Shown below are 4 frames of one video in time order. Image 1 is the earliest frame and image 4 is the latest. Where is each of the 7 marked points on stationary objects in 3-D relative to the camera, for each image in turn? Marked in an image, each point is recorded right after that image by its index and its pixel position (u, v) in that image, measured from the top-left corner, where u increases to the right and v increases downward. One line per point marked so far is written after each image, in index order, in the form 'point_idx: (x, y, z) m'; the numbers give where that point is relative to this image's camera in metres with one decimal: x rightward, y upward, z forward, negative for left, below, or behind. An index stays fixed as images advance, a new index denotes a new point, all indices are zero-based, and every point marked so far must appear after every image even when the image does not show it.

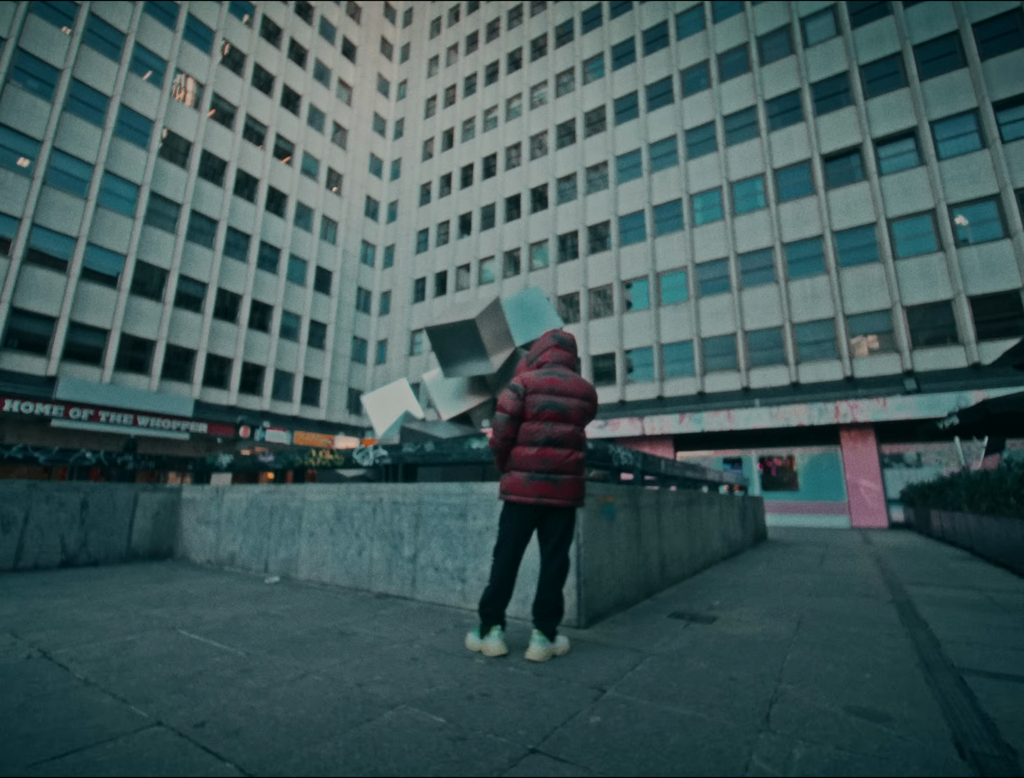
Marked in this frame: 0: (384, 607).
0: (-1.0, -1.8, +4.0) m
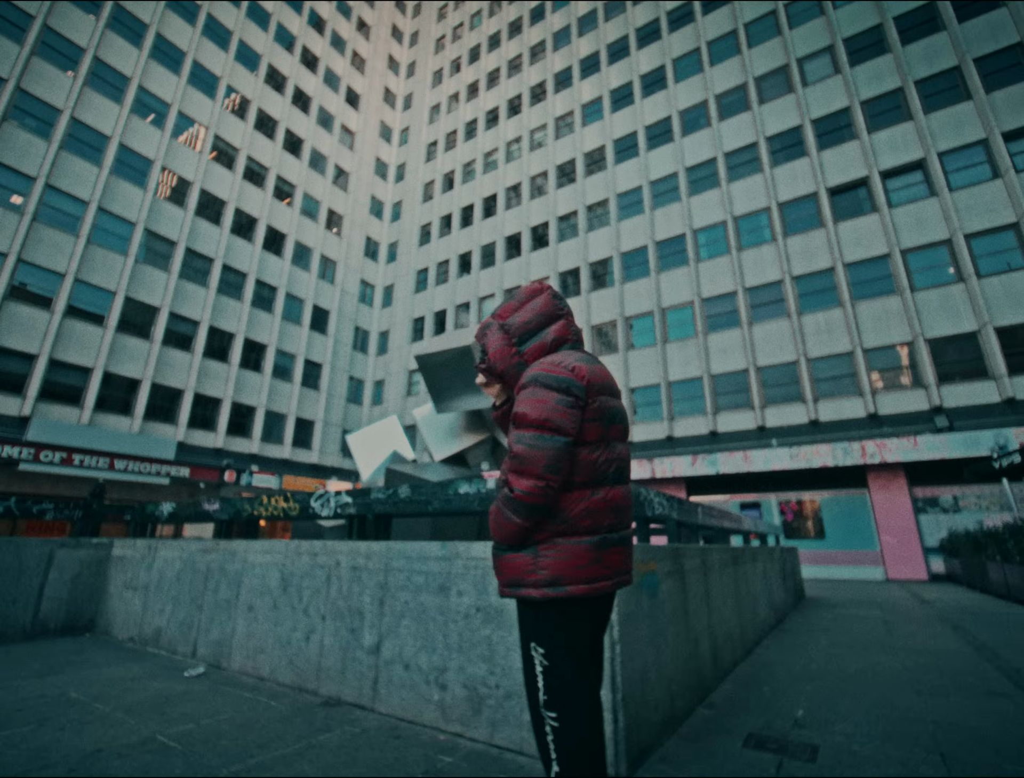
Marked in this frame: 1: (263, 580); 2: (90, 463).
0: (-1.0, -1.9, +2.8) m
1: (-1.9, -1.5, +3.9) m
2: (-14.7, -2.6, +17.3) m
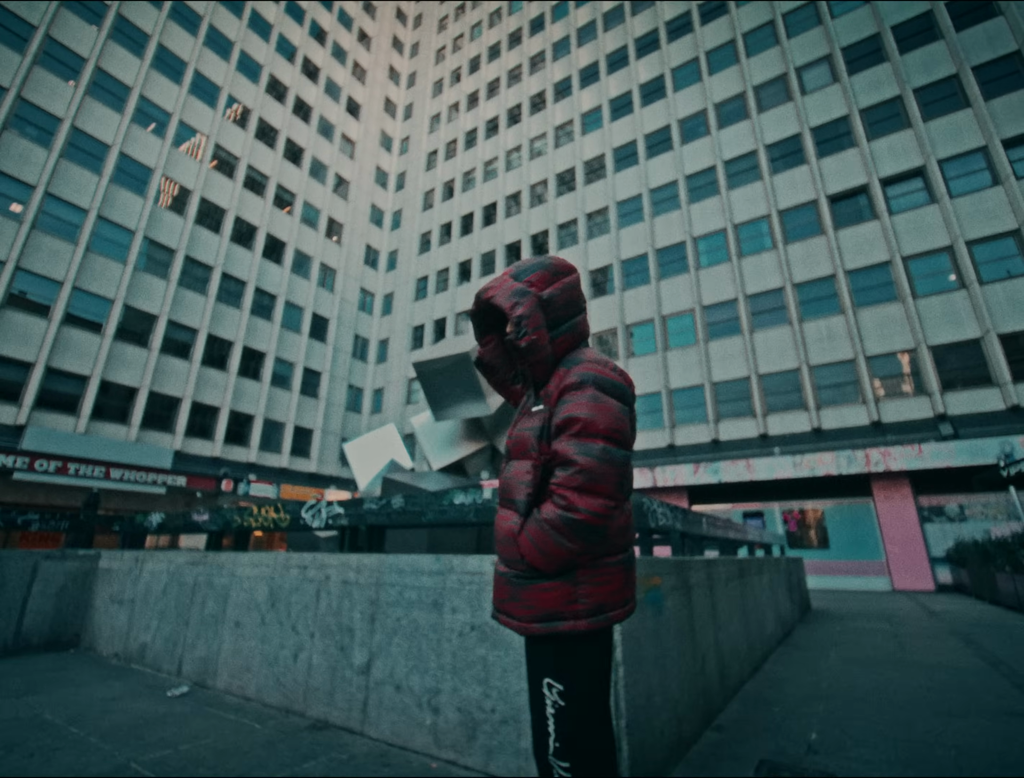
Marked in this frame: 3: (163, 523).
0: (-1.0, -1.9, +2.6) m
1: (-1.9, -1.5, +3.7) m
2: (-14.7, -2.8, +17.1) m
3: (-3.8, -1.5, +5.4) m
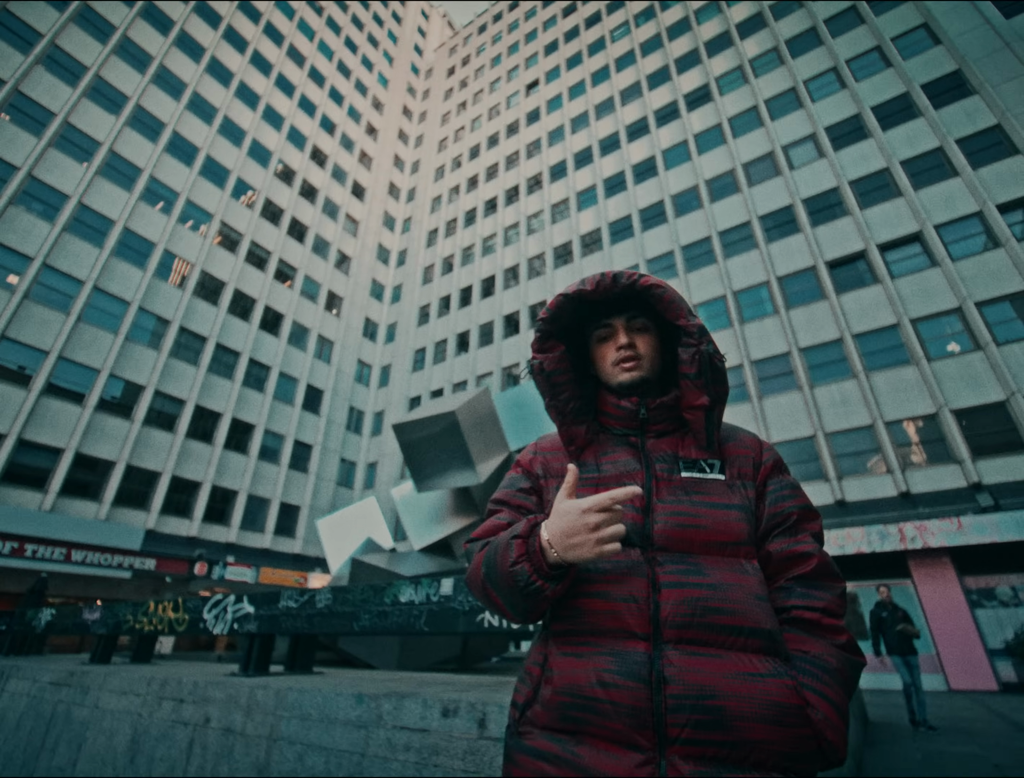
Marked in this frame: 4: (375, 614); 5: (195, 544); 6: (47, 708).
0: (-1.1, -2.0, +1.4) m
1: (-2.0, -1.8, +2.5) m
2: (-14.7, -5.2, +15.6) m
3: (-3.9, -2.0, +4.2) m
4: (-0.6, -1.1, +2.4) m
5: (-12.7, -6.1, +19.9) m
6: (-2.9, -2.0, +3.1) m
